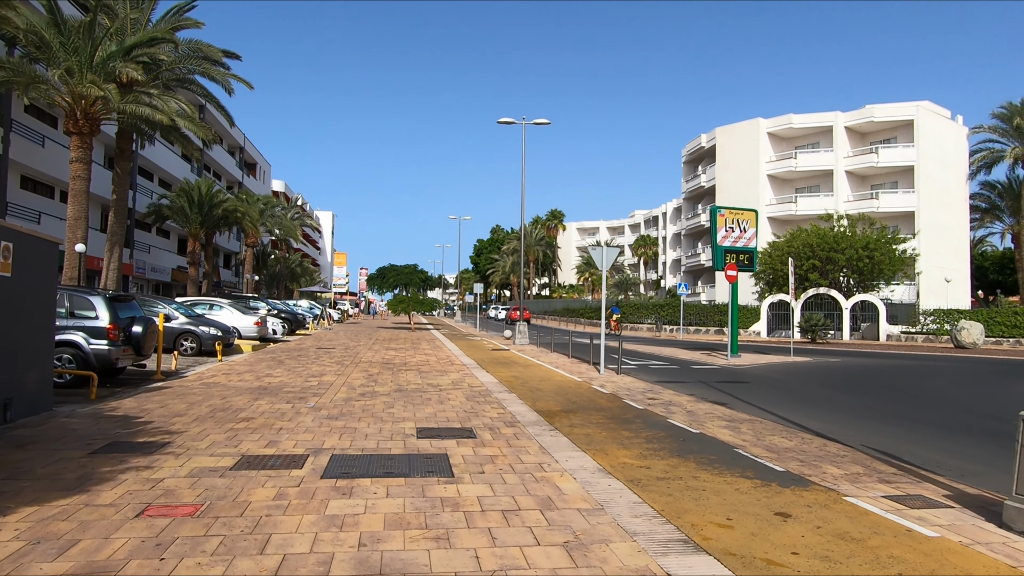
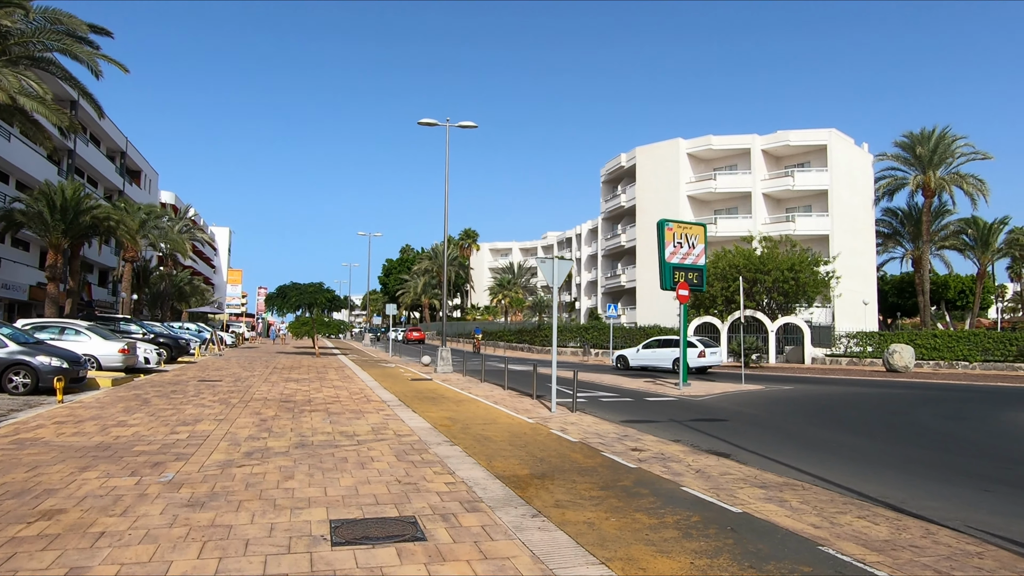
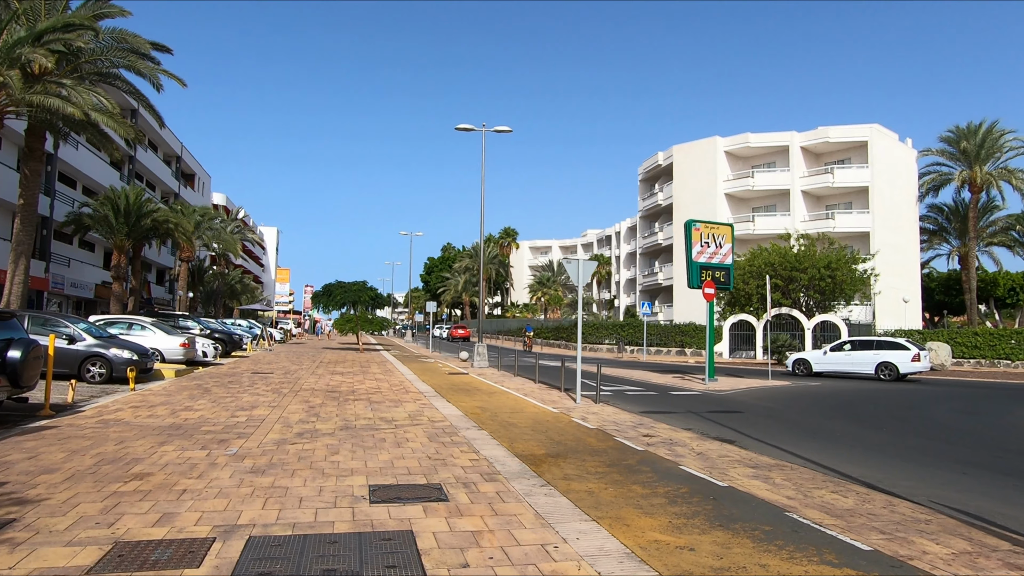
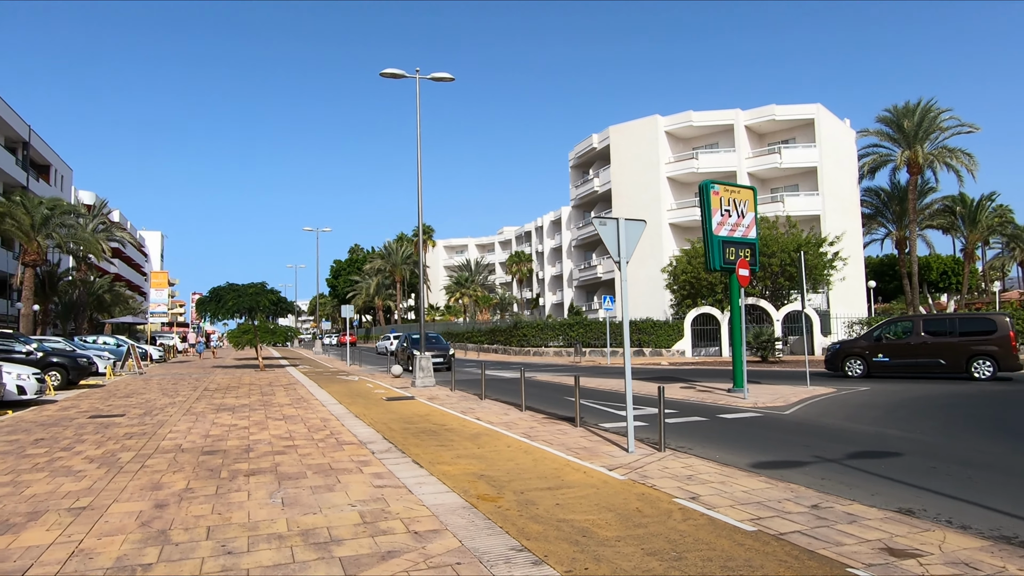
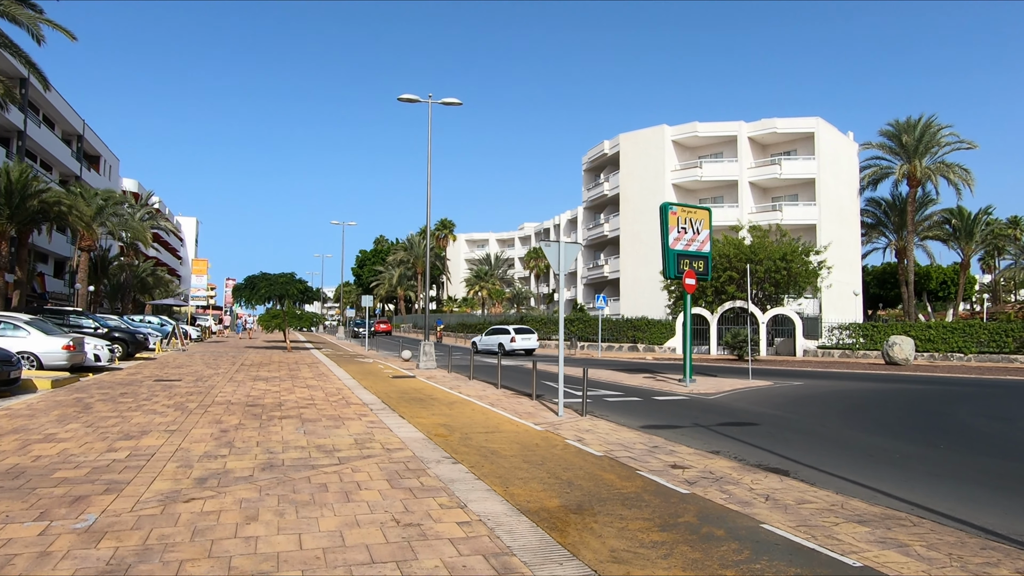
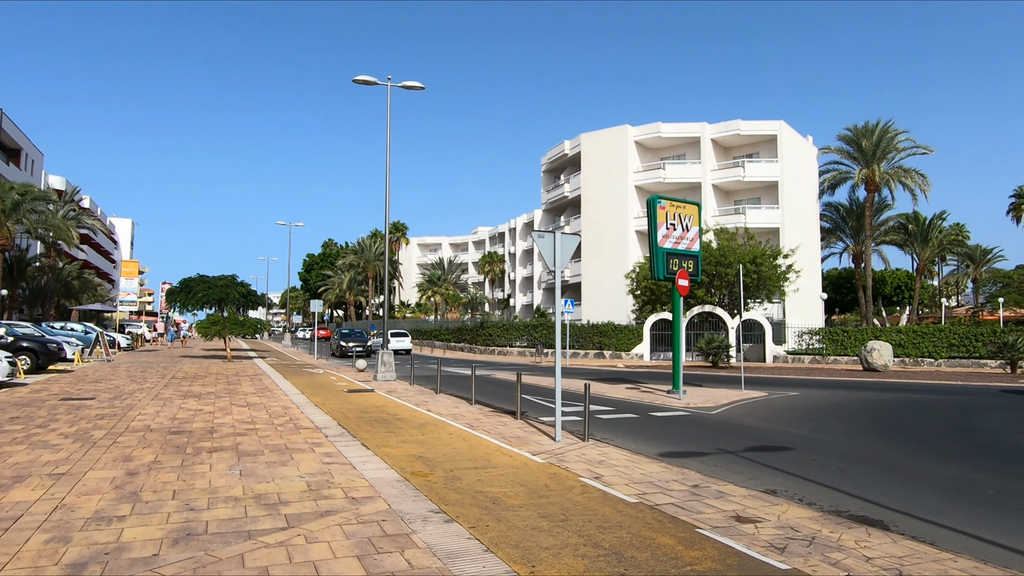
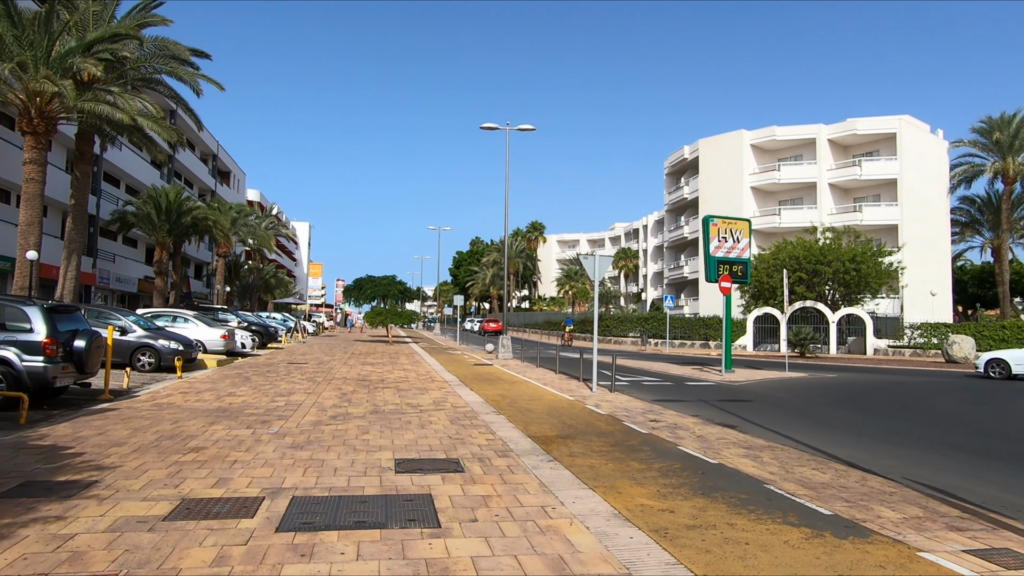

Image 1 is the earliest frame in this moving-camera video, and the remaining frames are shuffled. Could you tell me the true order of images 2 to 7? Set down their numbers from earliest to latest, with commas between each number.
7, 3, 2, 5, 6, 4
